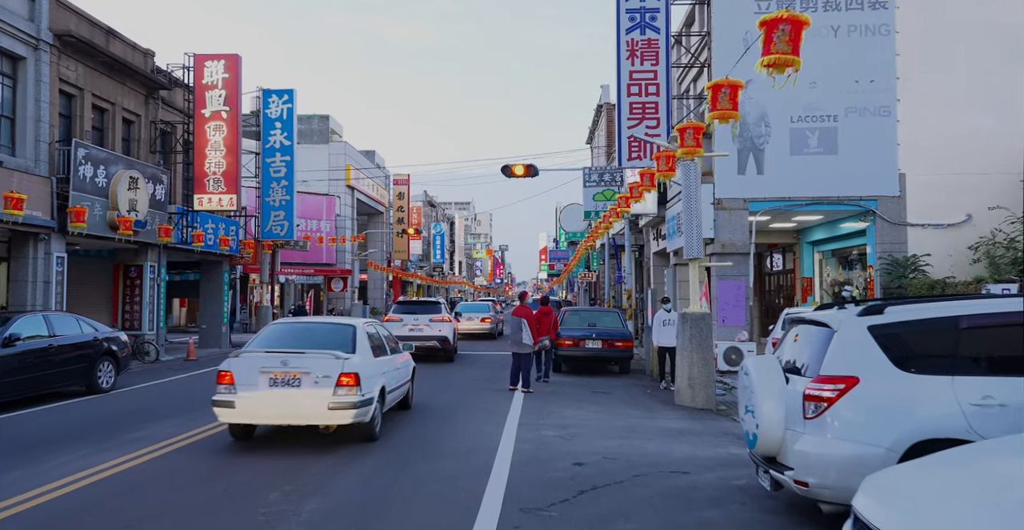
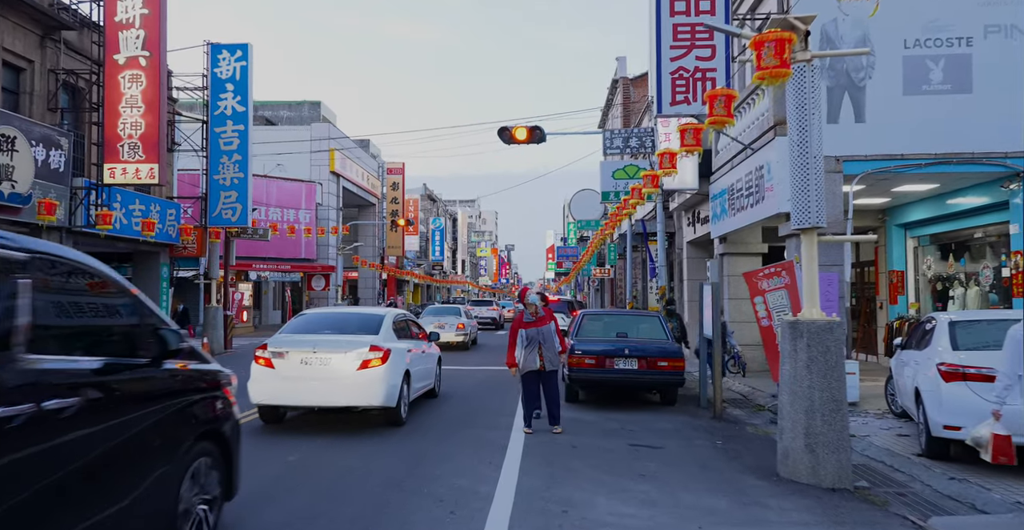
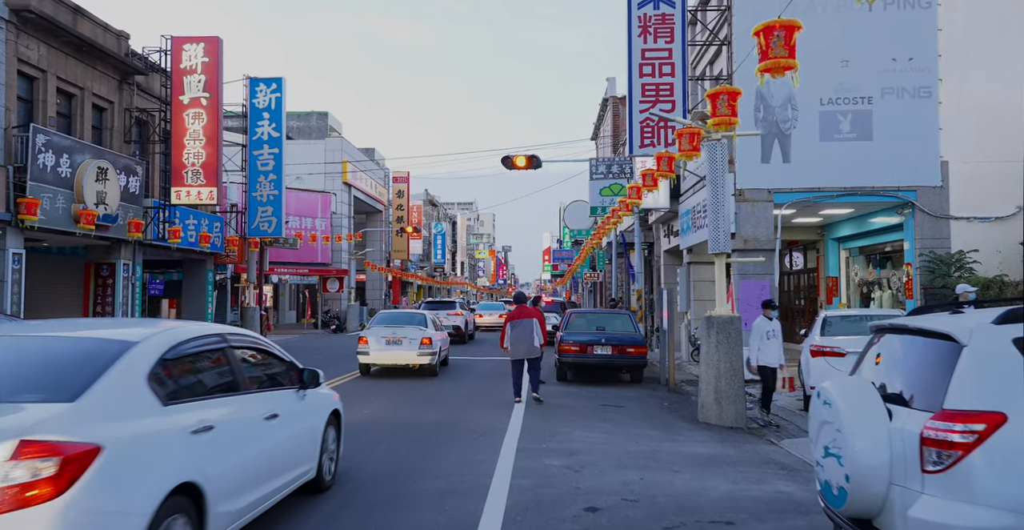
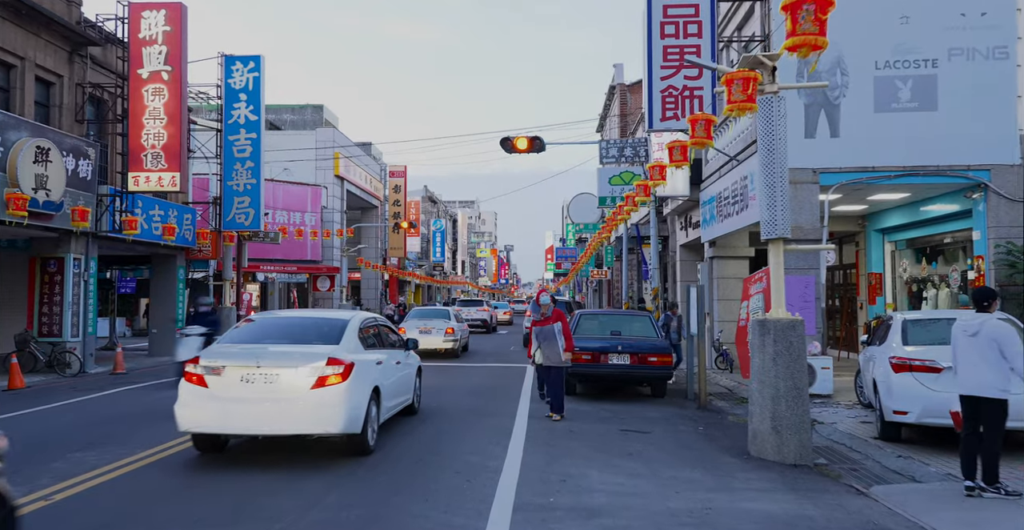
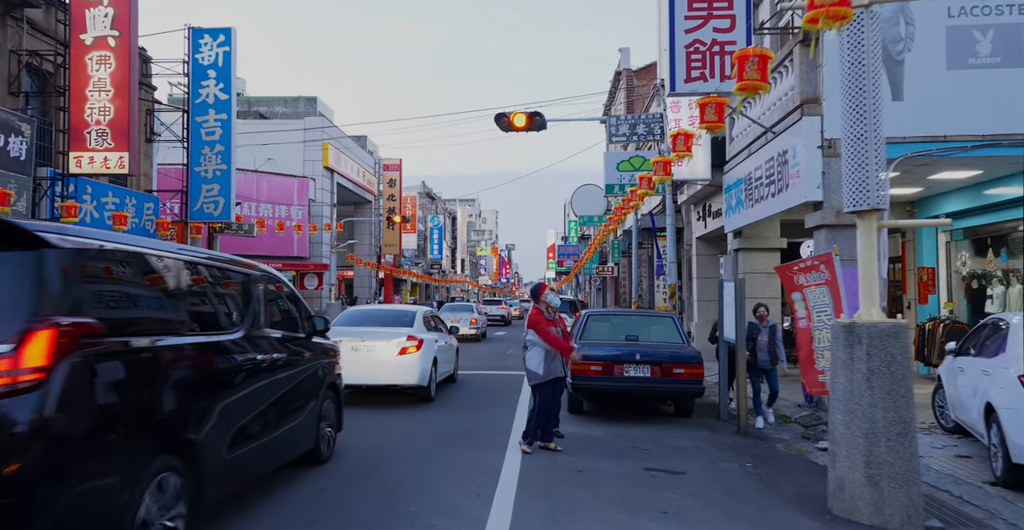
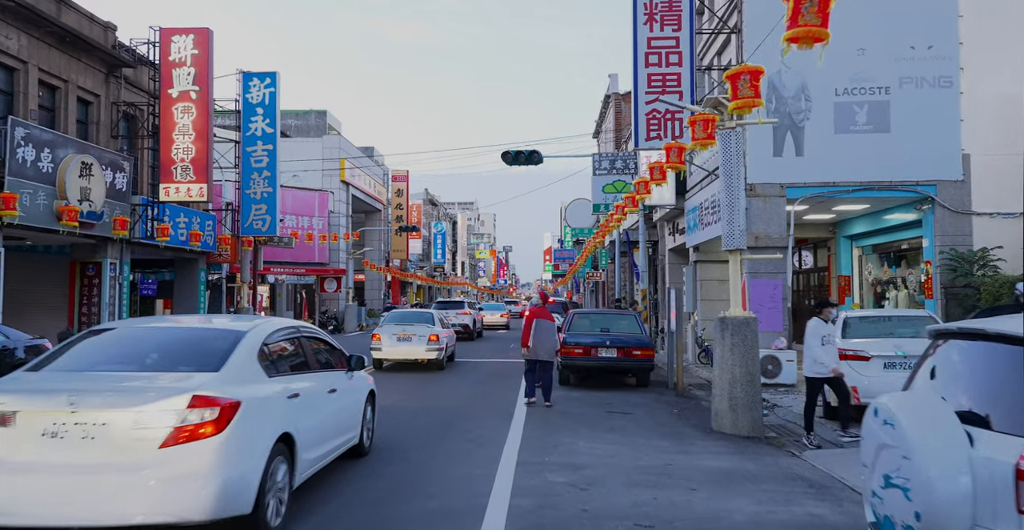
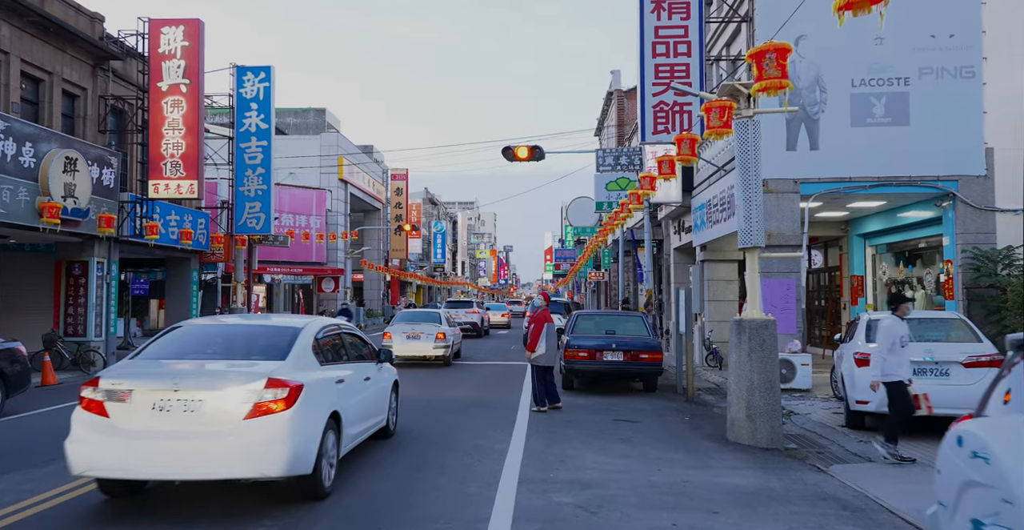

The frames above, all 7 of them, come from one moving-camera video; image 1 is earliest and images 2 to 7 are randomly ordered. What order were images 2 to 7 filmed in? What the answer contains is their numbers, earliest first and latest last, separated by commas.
3, 6, 7, 4, 2, 5
